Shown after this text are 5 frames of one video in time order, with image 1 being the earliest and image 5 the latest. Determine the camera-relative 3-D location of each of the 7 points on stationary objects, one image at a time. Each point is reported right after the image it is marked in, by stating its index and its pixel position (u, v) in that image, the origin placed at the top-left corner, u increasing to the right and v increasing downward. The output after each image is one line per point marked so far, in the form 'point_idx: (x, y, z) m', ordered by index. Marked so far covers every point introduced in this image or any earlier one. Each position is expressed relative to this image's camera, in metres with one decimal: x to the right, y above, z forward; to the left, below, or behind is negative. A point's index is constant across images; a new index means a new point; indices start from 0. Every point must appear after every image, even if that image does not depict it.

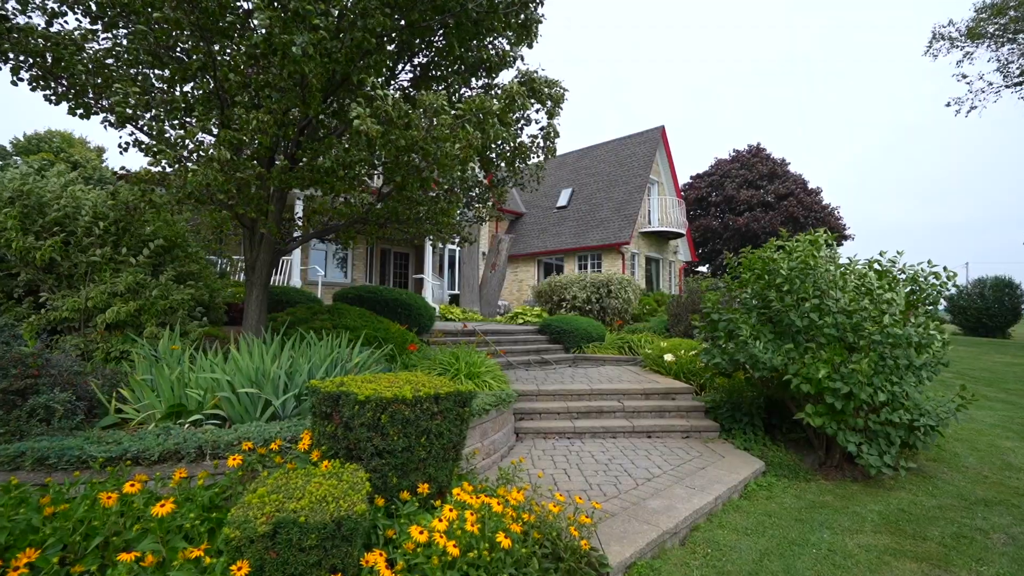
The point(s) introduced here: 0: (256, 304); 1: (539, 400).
0: (-2.7, -0.2, +4.9) m
1: (+0.3, -1.3, +5.5) m
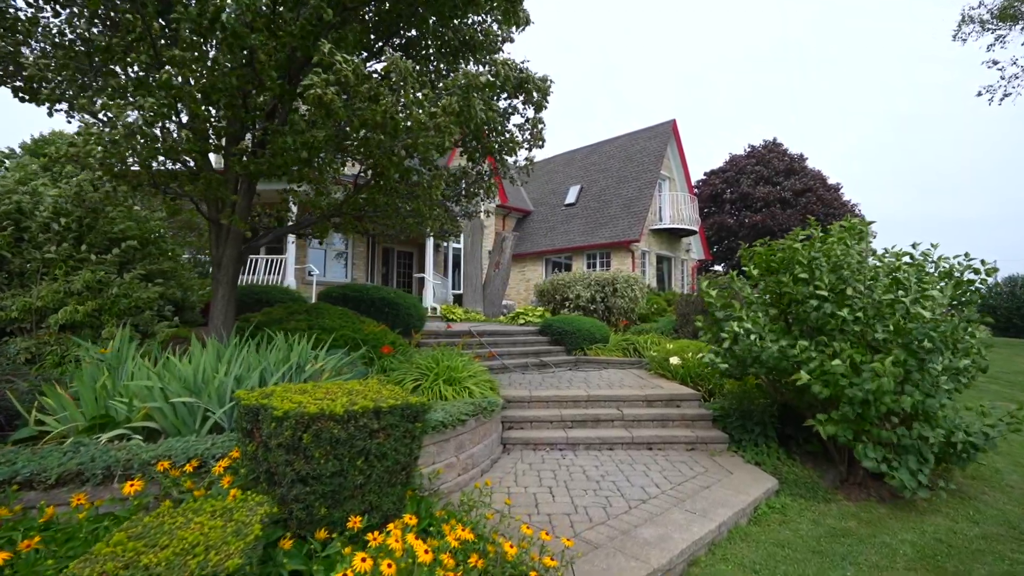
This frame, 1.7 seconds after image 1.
0: (-2.8, -0.2, +4.6) m
1: (+0.2, -1.3, +5.1) m
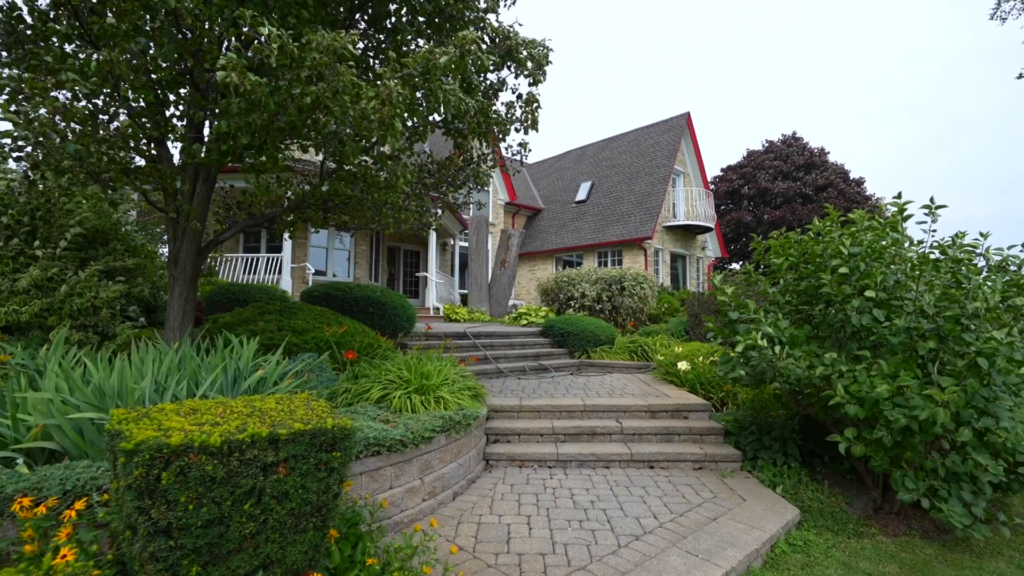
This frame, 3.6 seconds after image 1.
0: (-3.0, -0.1, +4.2) m
1: (+0.1, -1.3, +4.6) m
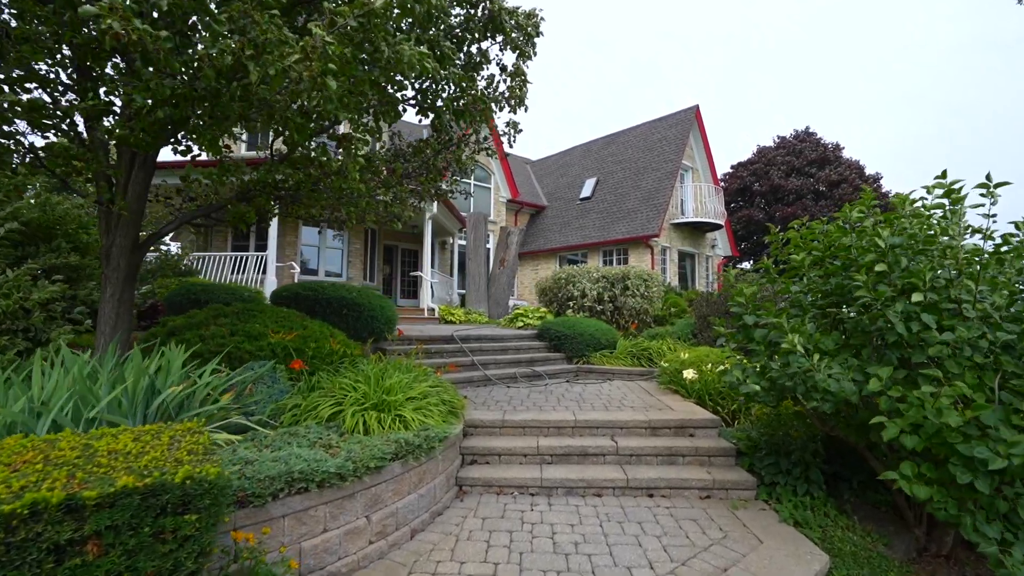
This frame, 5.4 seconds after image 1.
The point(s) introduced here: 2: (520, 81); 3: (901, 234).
0: (-3.2, -0.1, +3.7) m
1: (-0.1, -1.3, +4.0) m
2: (+0.1, +2.0, +4.5) m
3: (+2.4, +0.3, +2.8) m
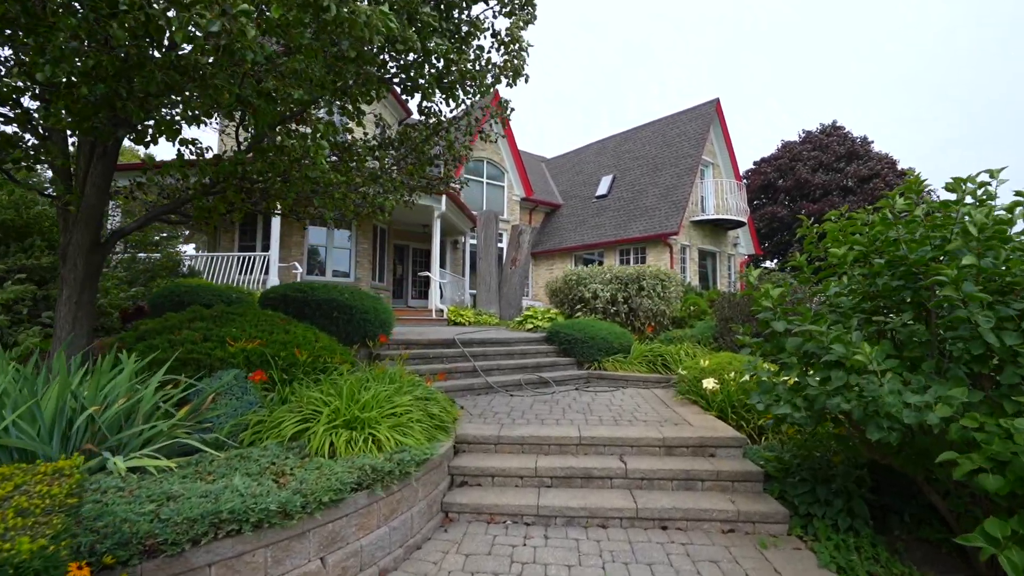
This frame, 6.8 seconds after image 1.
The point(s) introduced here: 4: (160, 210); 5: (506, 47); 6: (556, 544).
0: (-3.2, -0.1, +3.4) m
1: (-0.1, -1.3, +3.6) m
2: (0.0, +2.0, +4.1) m
3: (+2.3, +0.3, +2.3) m
4: (-2.8, +0.6, +3.7) m
5: (0.0, +2.0, +4.1) m
6: (+0.3, -1.5, +2.8) m
